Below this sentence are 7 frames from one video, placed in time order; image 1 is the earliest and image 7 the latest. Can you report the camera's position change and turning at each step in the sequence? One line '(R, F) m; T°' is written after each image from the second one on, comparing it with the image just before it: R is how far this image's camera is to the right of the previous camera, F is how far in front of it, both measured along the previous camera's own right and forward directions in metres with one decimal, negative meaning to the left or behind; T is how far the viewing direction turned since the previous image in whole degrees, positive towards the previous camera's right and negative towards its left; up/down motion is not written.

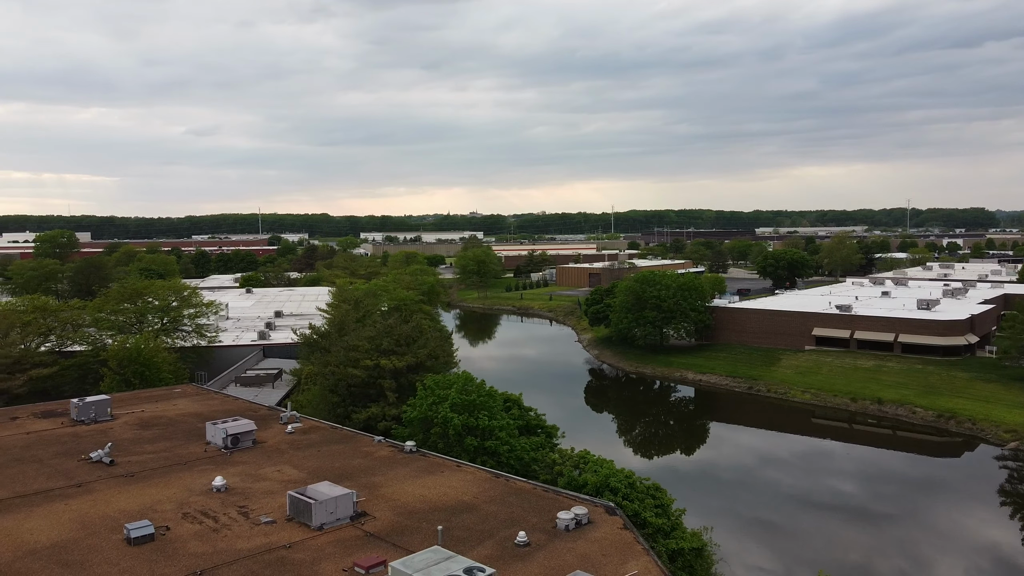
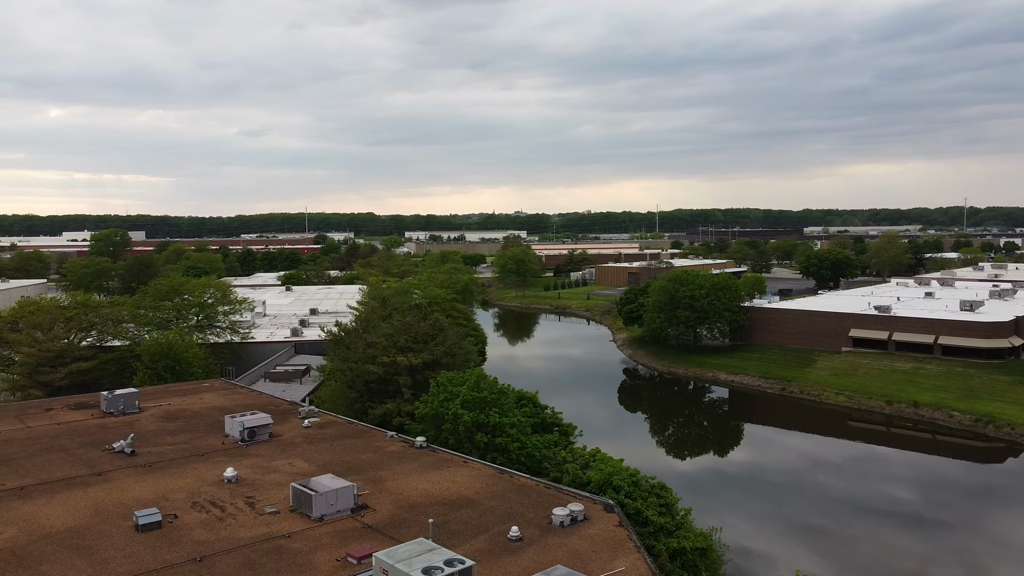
(+0.6, -0.1) m; -3°
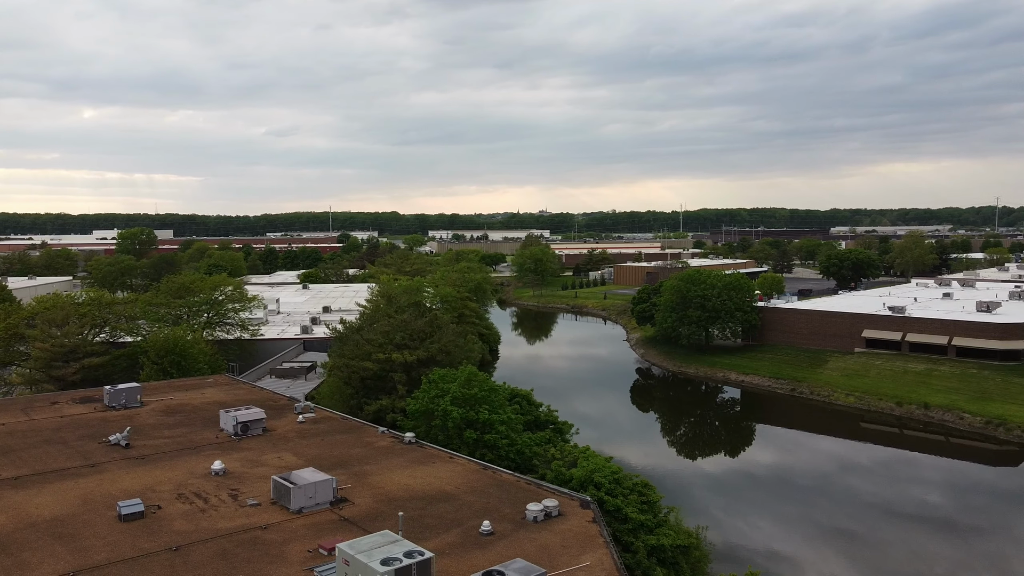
(+0.6, -0.1) m; -2°
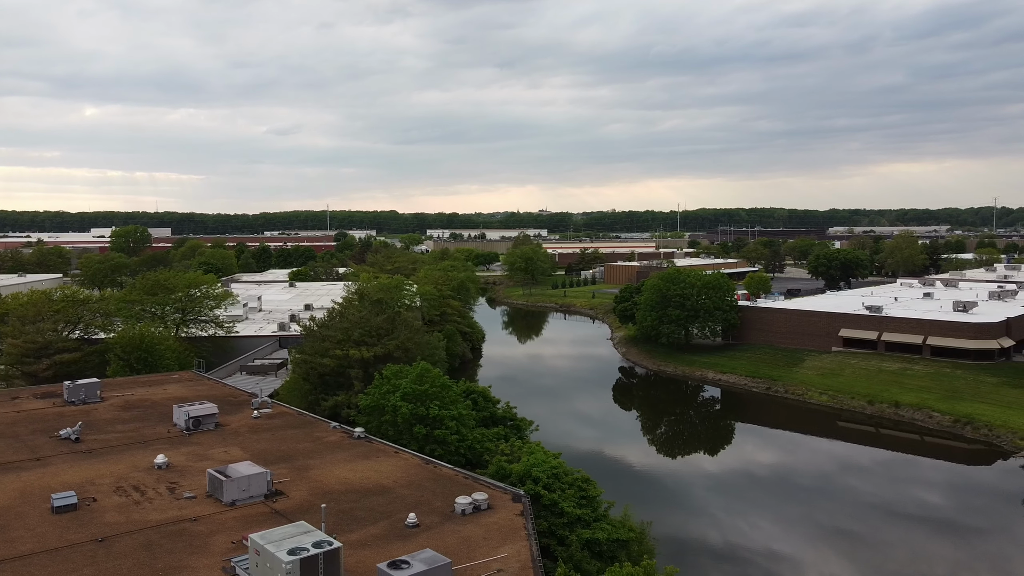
(+0.9, -0.1) m; 0°
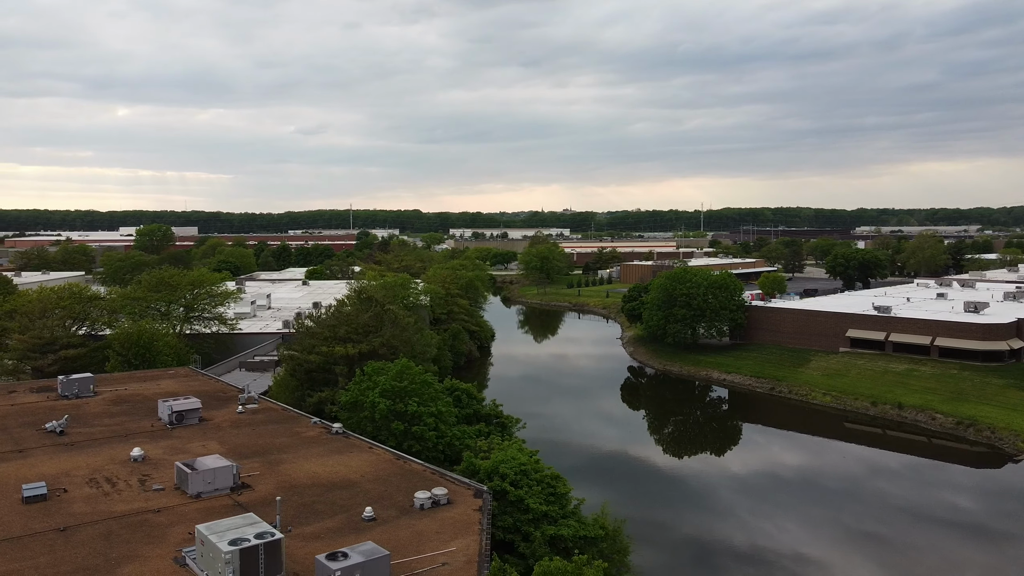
(+0.9, -0.1) m; -2°
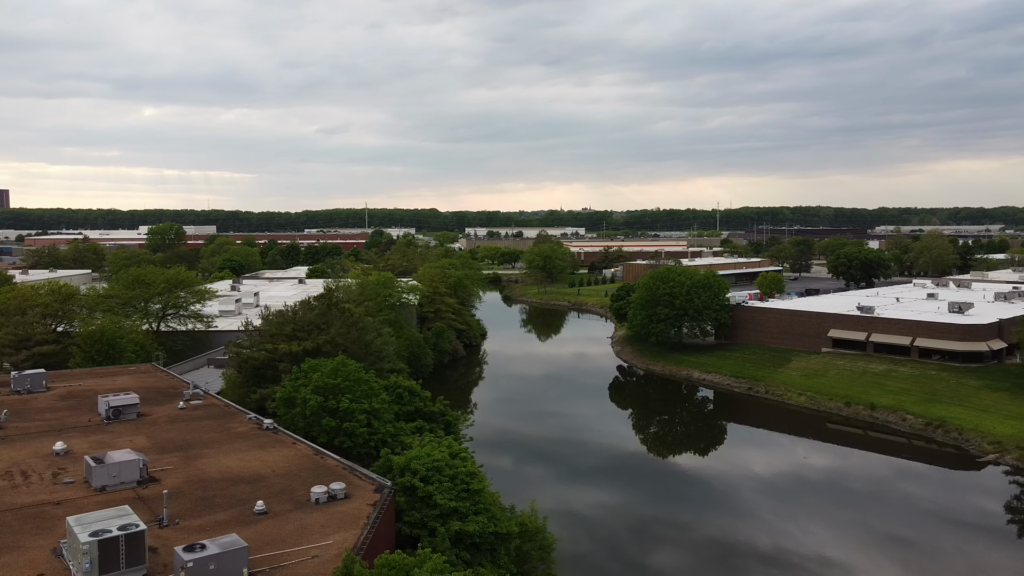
(+1.7, -0.1) m; -1°
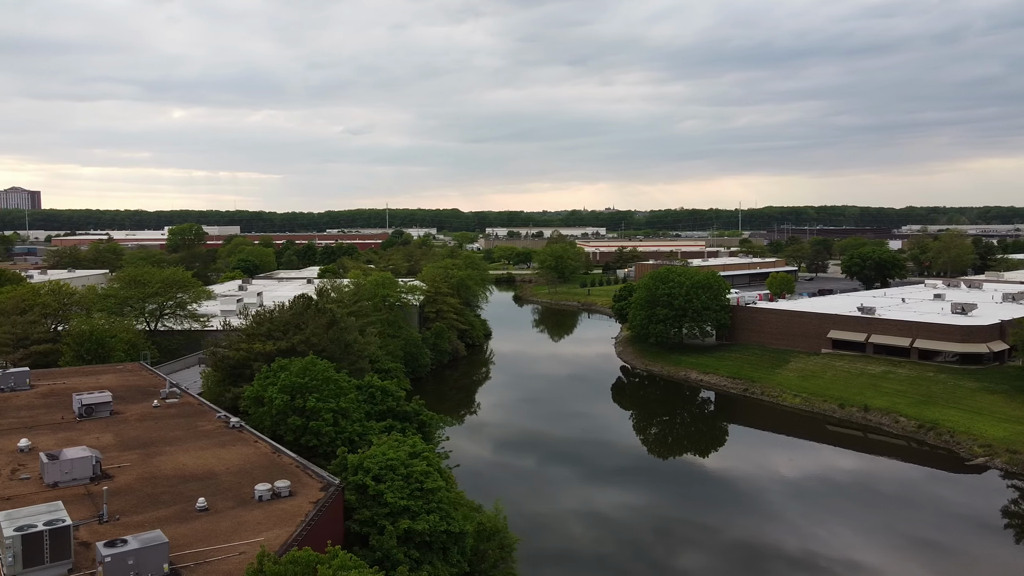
(+1.1, -0.1) m; -1°
